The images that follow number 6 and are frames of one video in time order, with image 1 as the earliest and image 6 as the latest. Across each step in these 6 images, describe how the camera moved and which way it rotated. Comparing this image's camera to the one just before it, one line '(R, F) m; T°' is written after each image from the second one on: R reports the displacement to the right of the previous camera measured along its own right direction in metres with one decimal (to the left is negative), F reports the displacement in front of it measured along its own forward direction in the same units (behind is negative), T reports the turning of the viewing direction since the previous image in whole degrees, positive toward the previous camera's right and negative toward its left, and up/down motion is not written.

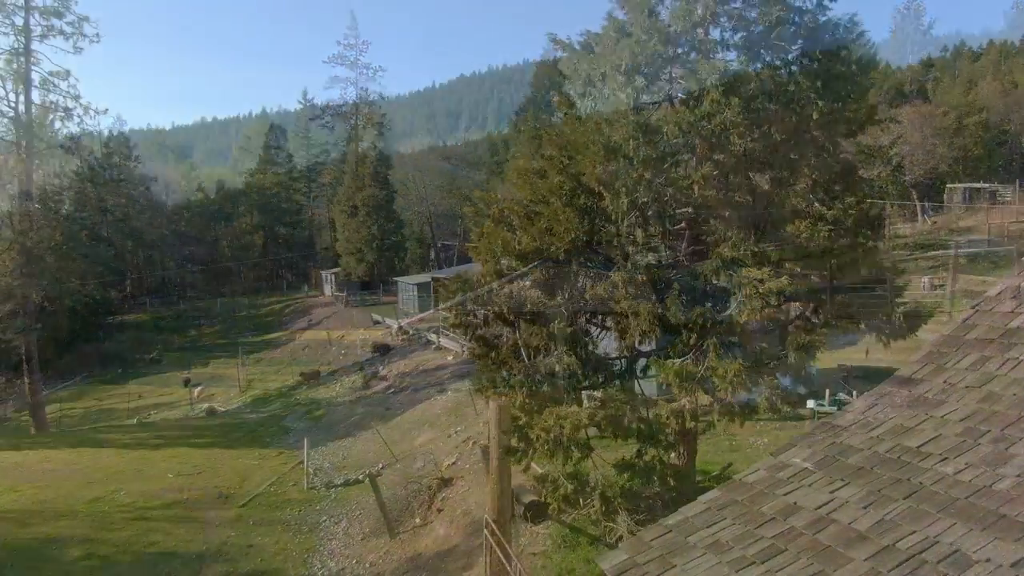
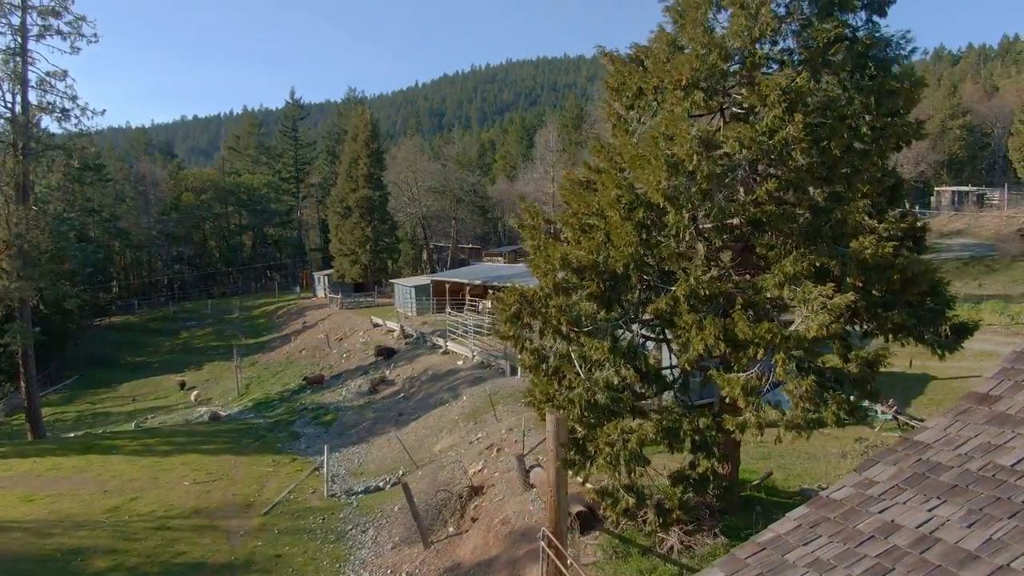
(-0.9, 0.0) m; +1°
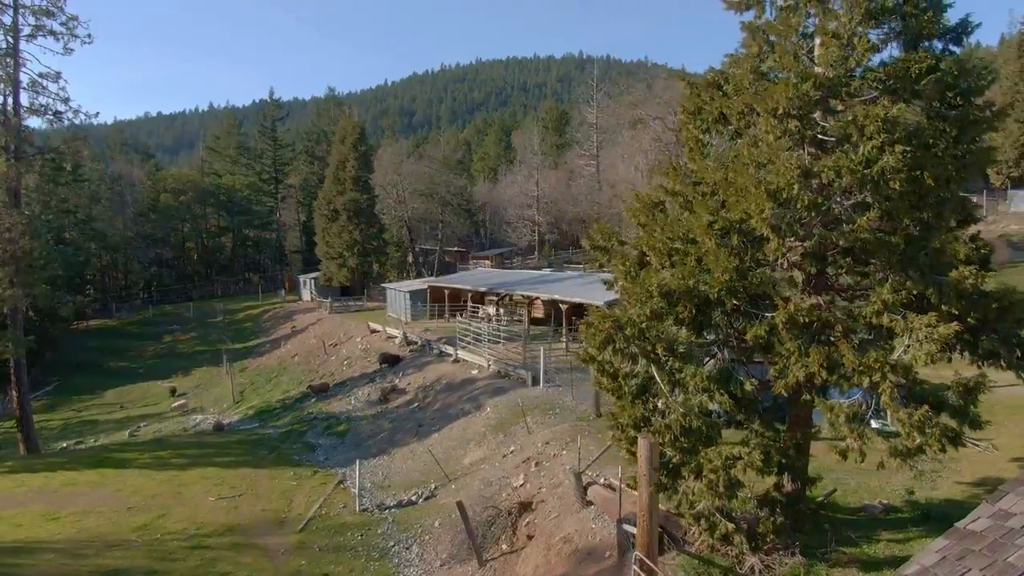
(-1.4, 0.0) m; +2°
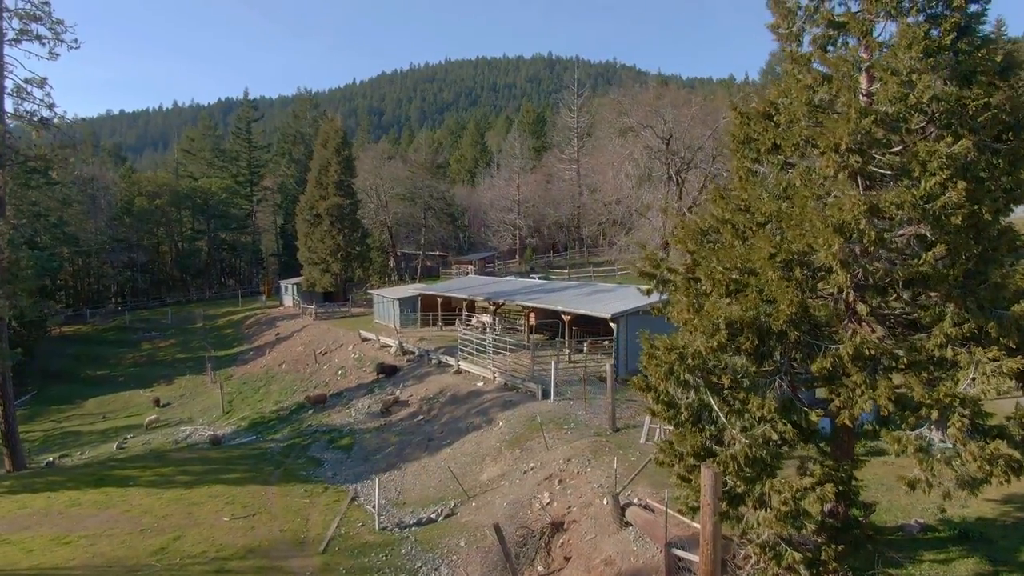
(-1.1, 0.0) m; +2°
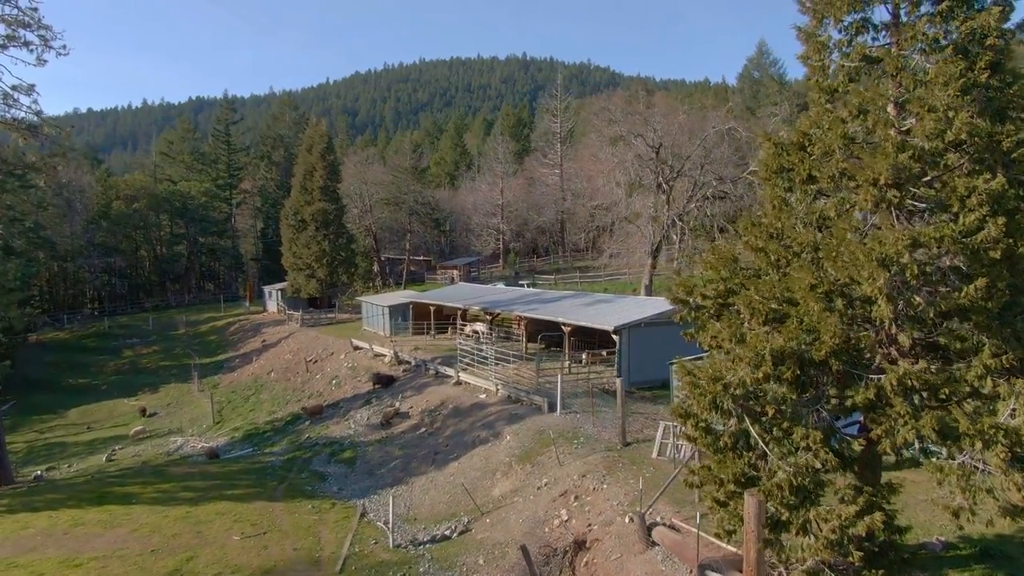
(-0.9, -0.1) m; +2°
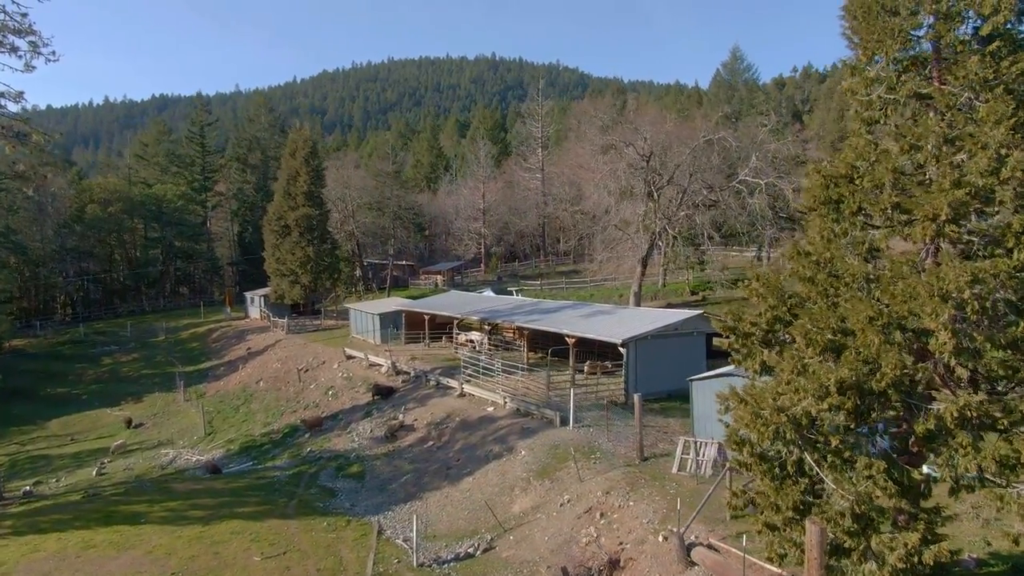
(-1.2, -0.1) m; +2°
